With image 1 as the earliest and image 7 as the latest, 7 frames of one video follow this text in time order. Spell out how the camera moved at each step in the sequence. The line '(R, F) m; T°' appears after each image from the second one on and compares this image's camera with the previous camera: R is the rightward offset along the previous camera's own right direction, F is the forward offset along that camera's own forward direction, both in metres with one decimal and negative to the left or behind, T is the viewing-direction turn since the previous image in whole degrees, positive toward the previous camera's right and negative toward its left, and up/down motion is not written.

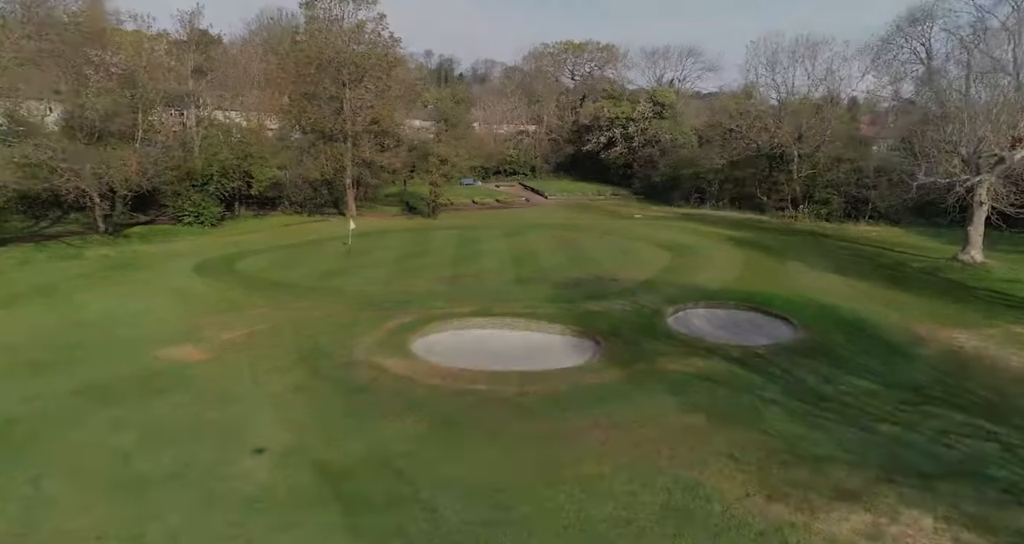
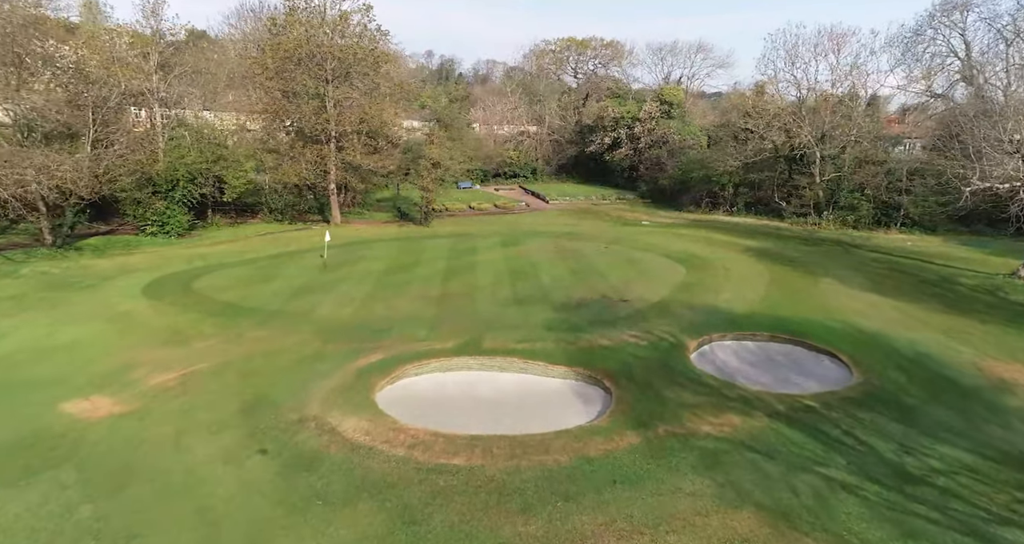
(+0.3, +3.3) m; 0°
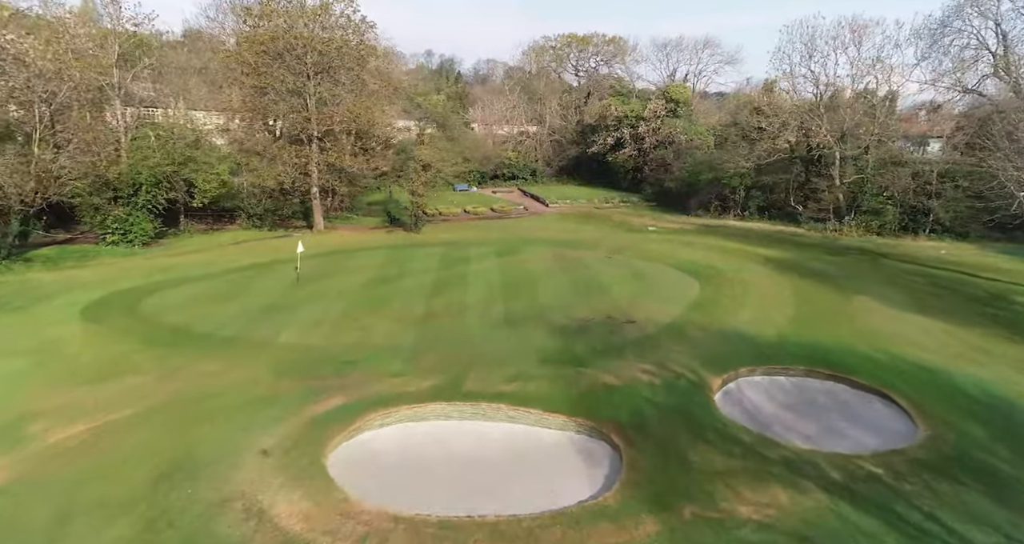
(+0.3, +2.8) m; 0°
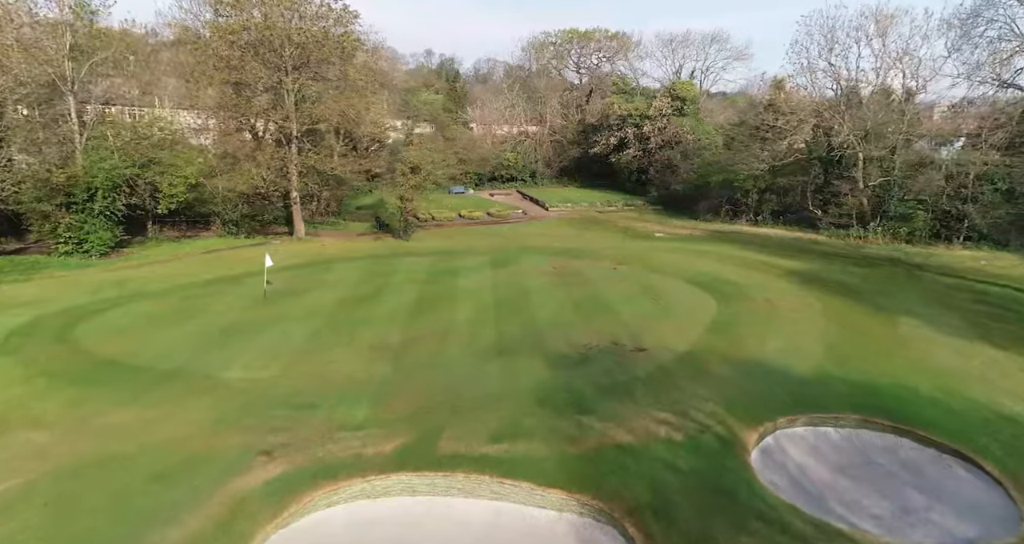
(+0.3, +2.8) m; 0°
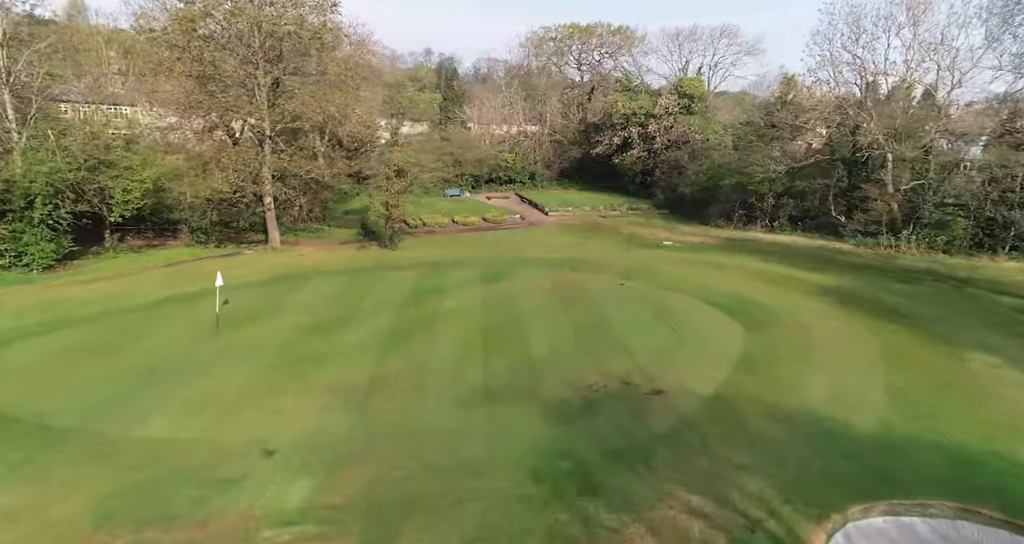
(+0.2, +3.1) m; 0°
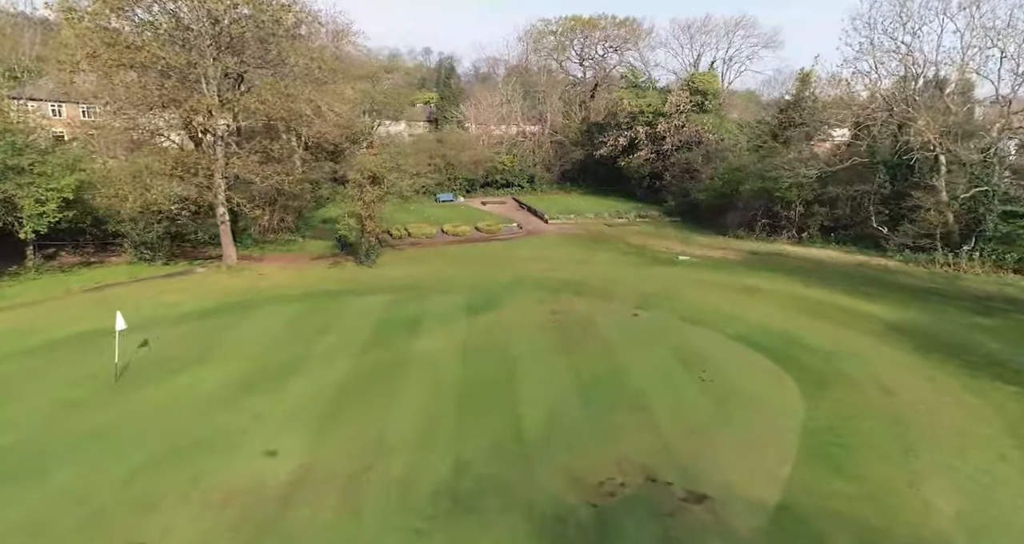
(+0.3, +4.3) m; 0°
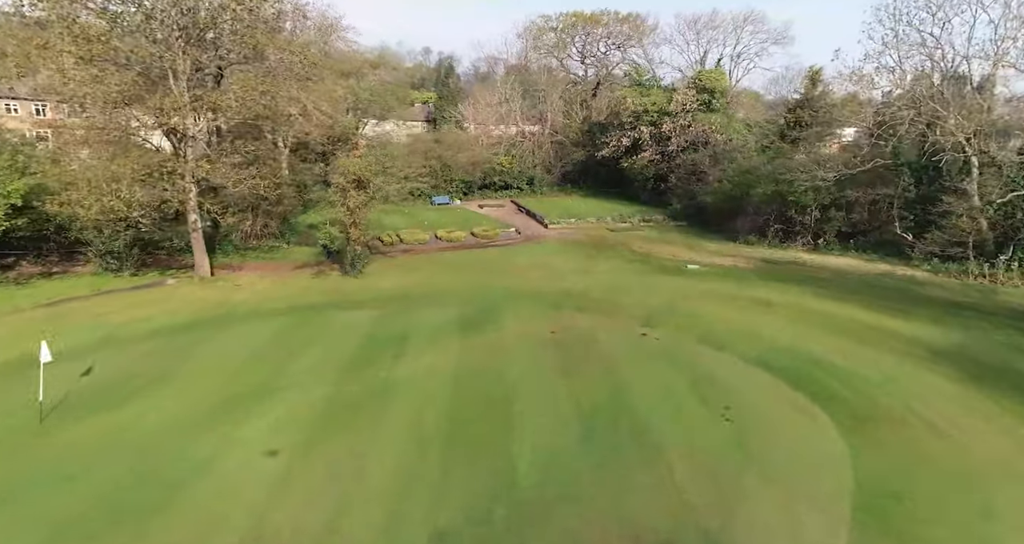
(+0.2, +2.1) m; 0°
